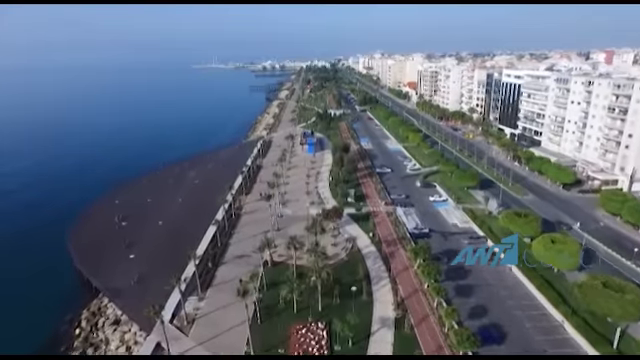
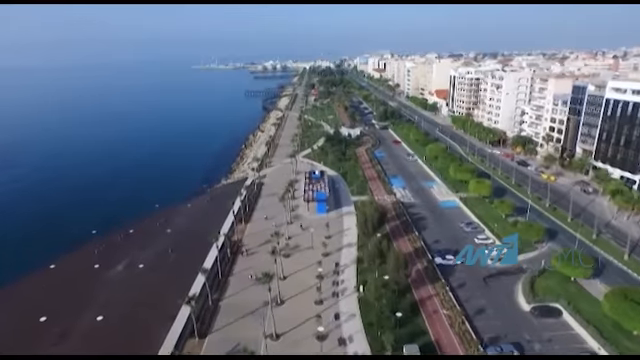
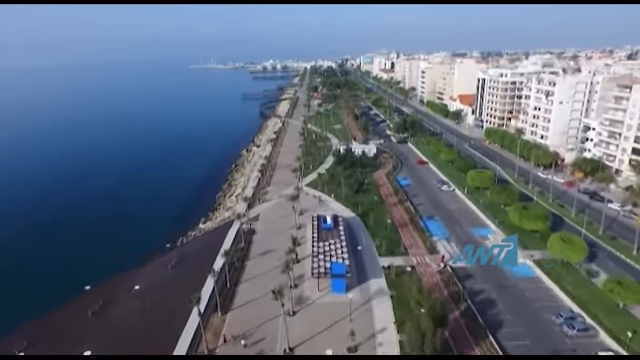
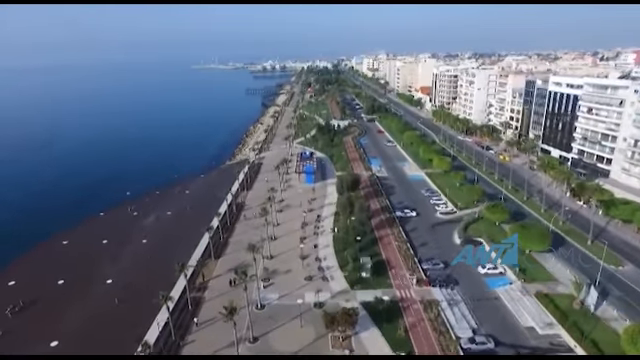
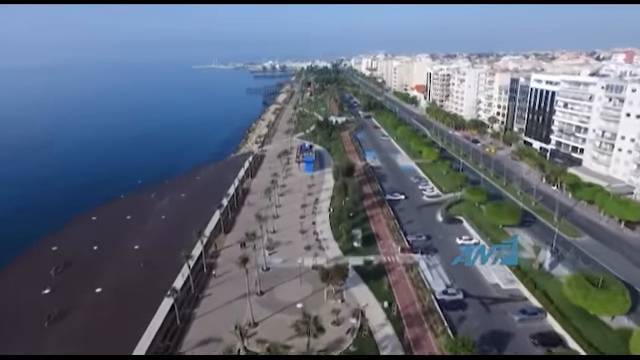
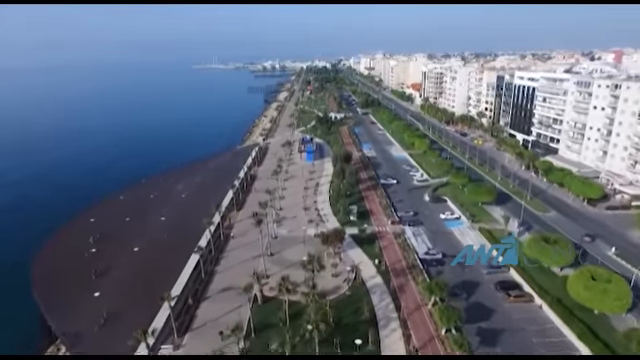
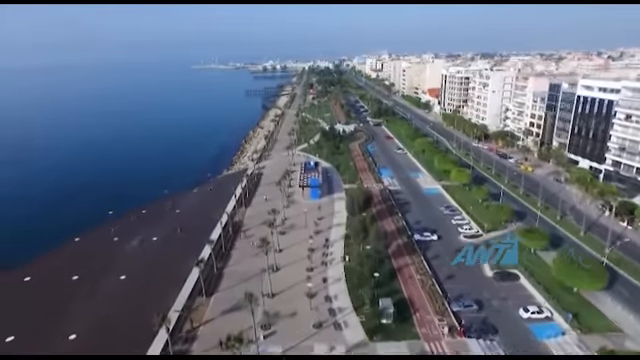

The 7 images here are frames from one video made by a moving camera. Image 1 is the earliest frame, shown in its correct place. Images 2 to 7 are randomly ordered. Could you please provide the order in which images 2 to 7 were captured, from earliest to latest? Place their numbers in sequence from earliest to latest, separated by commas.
6, 5, 4, 7, 2, 3
